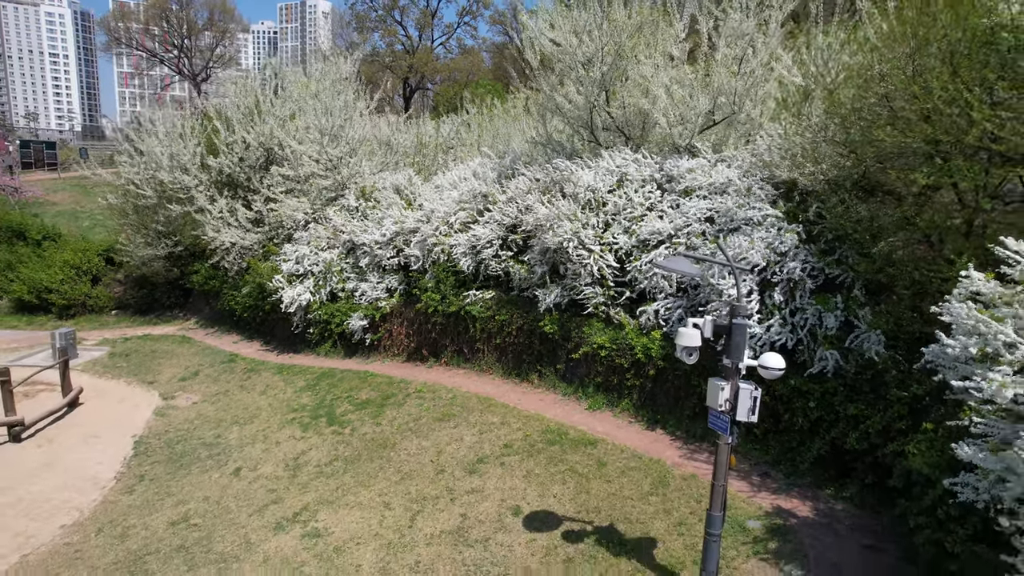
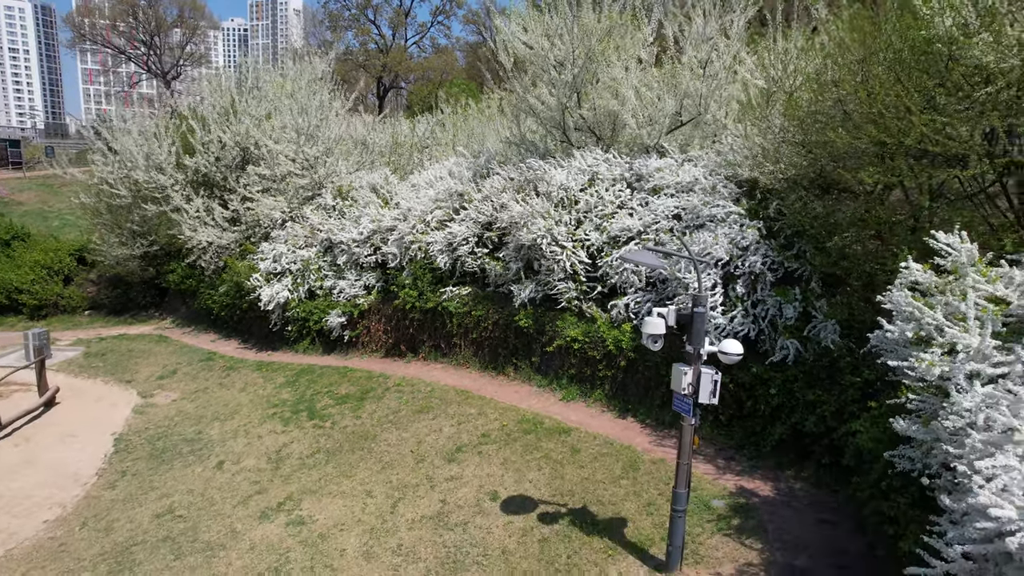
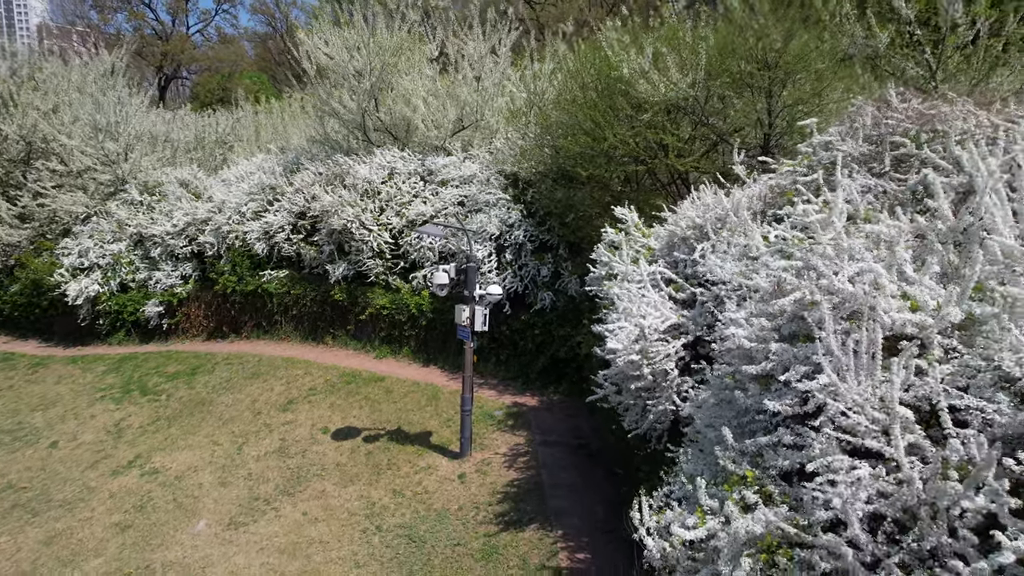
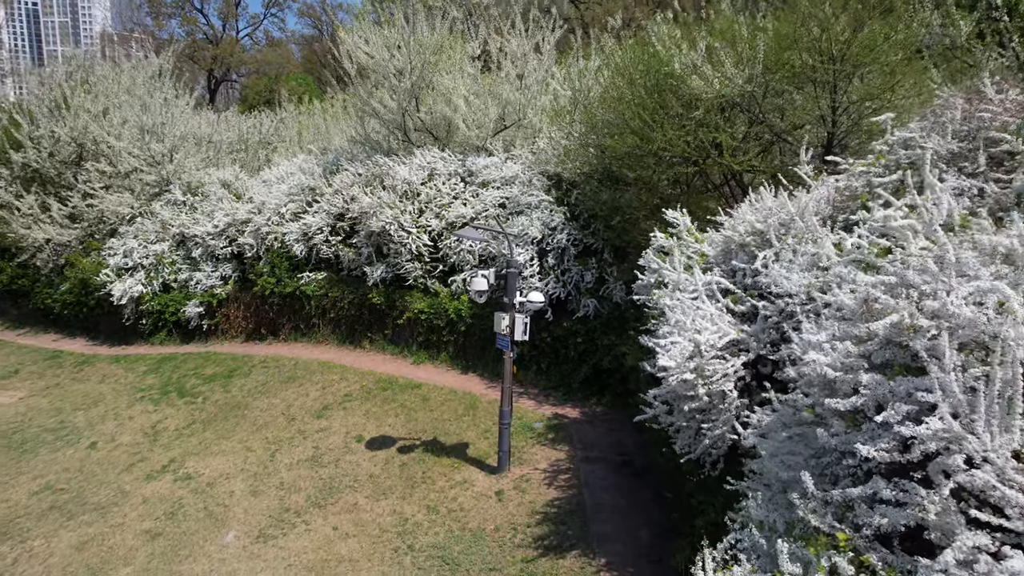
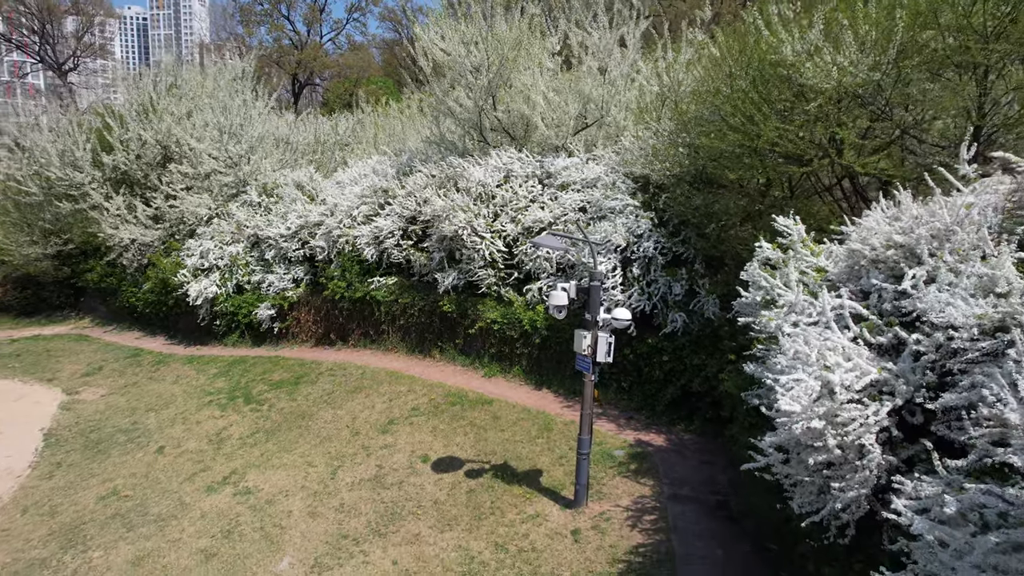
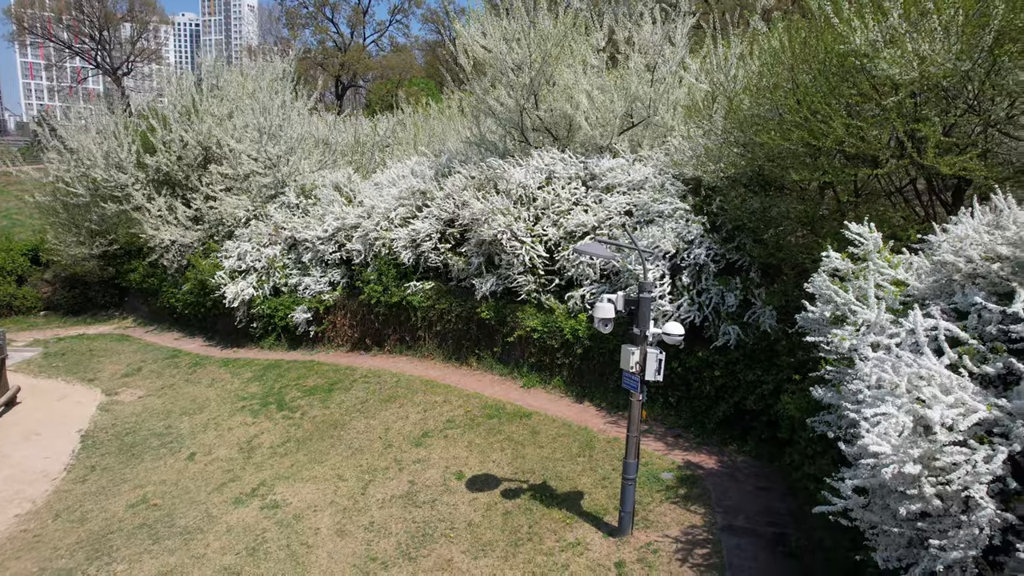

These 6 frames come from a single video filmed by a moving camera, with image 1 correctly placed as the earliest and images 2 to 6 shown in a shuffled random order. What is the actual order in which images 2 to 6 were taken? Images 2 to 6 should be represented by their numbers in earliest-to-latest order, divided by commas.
2, 6, 5, 4, 3
